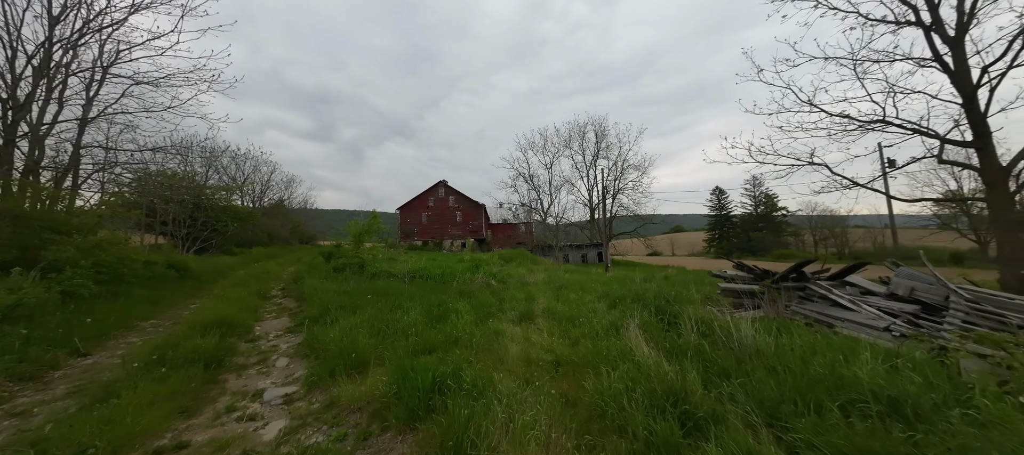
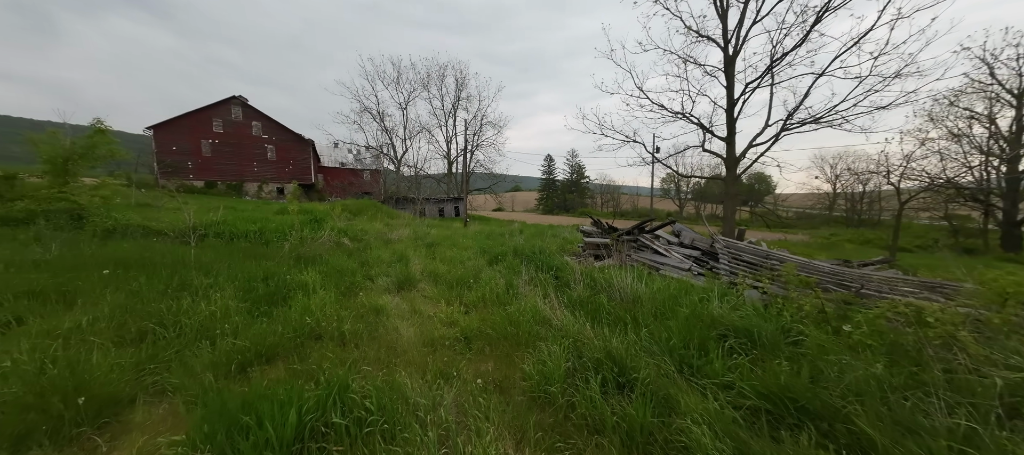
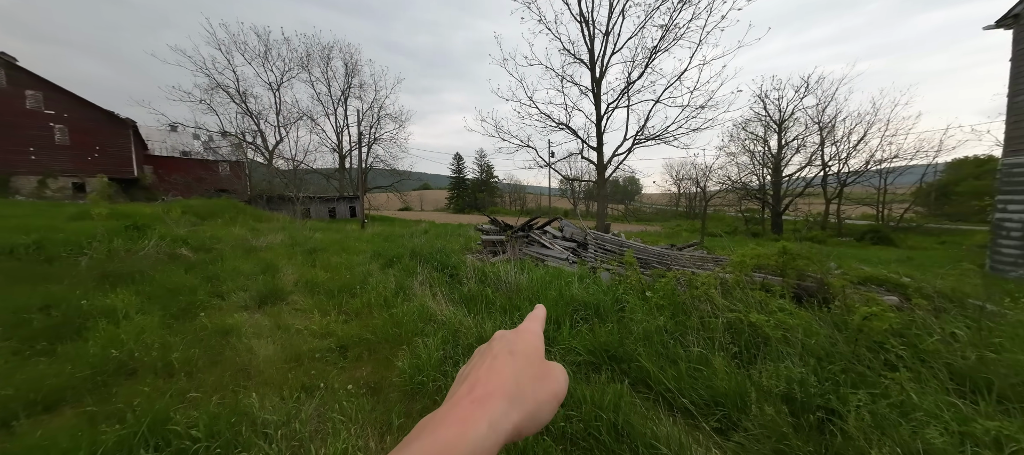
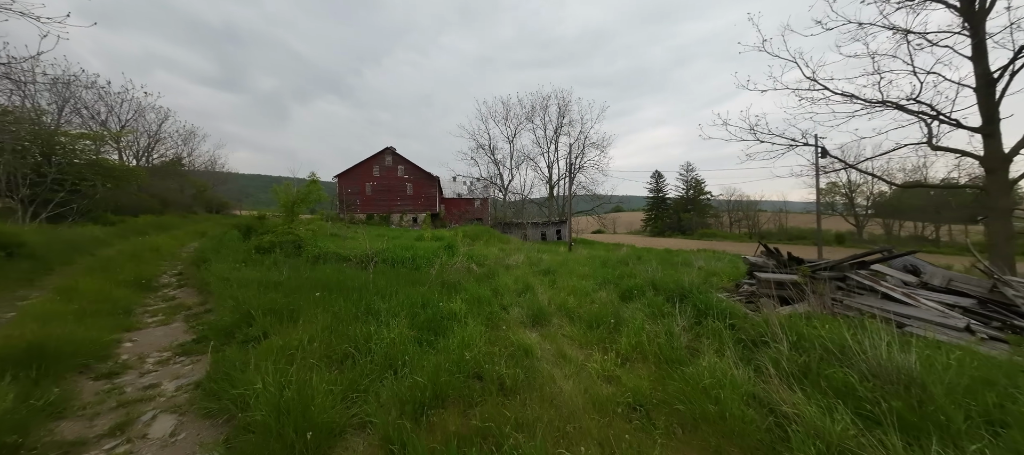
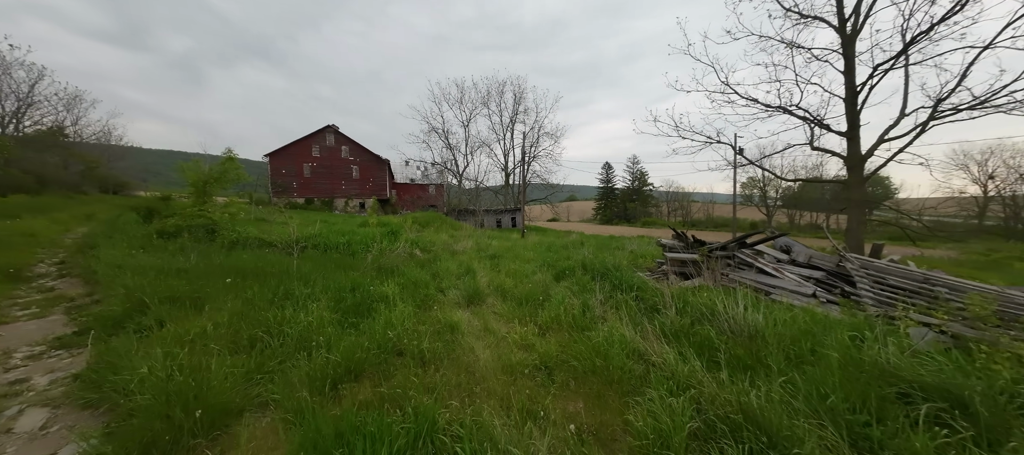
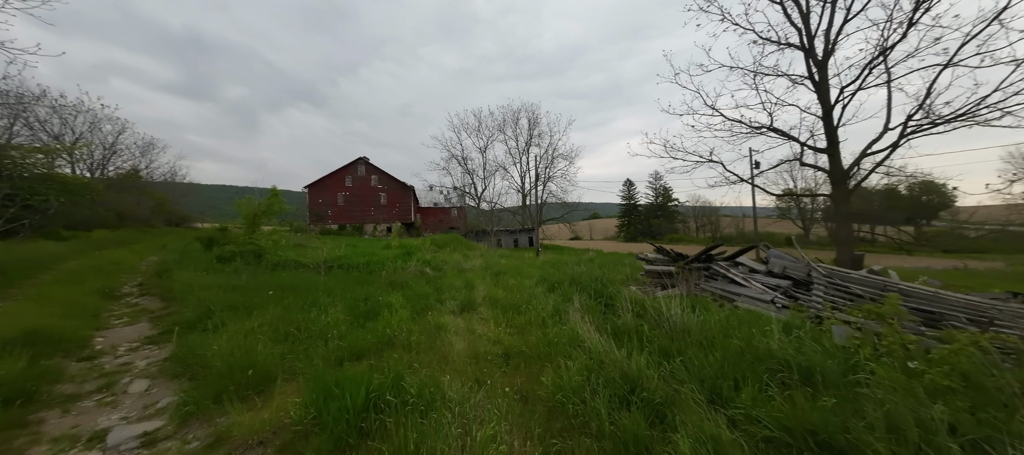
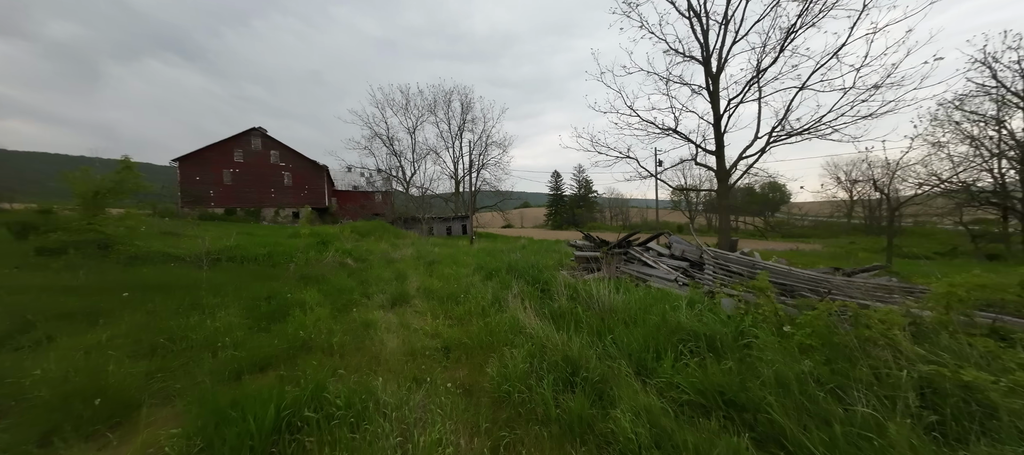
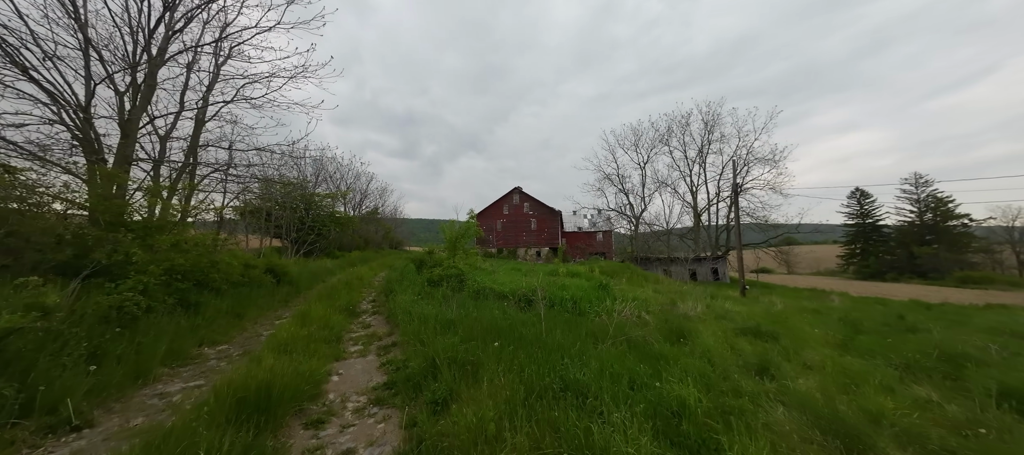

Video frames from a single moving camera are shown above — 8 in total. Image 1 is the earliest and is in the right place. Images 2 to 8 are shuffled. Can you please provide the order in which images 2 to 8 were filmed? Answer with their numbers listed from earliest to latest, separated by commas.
6, 7, 3, 2, 5, 4, 8
